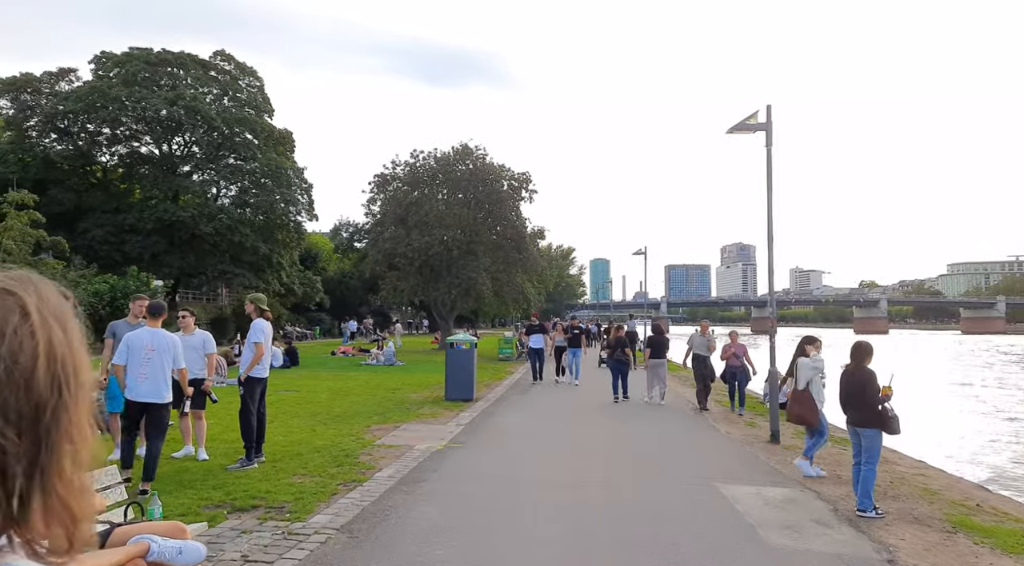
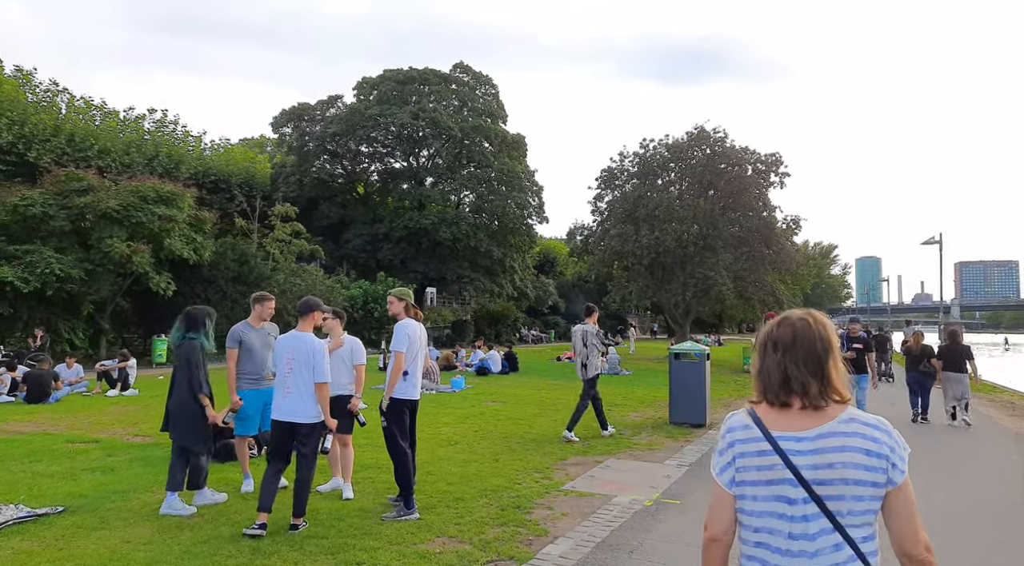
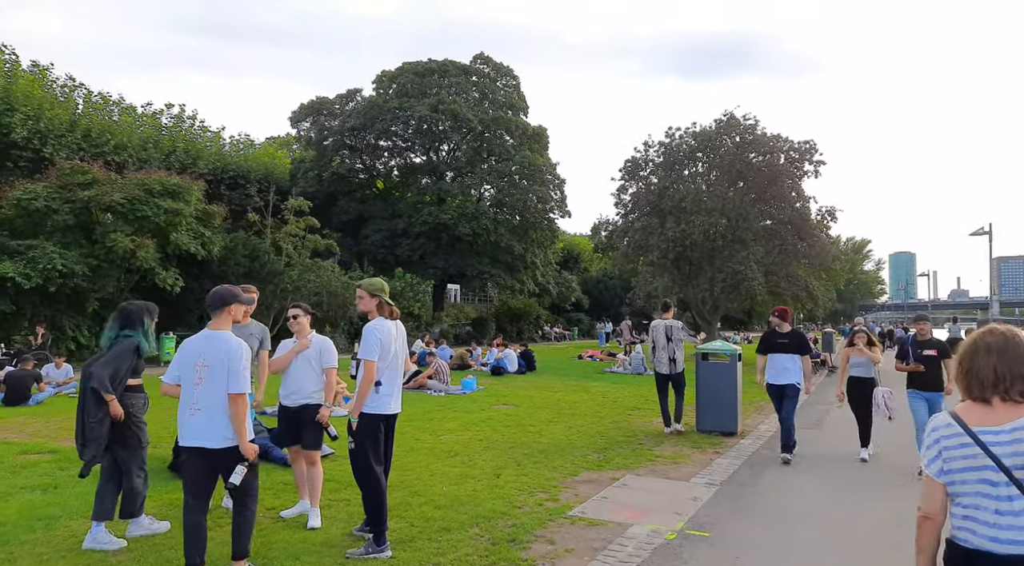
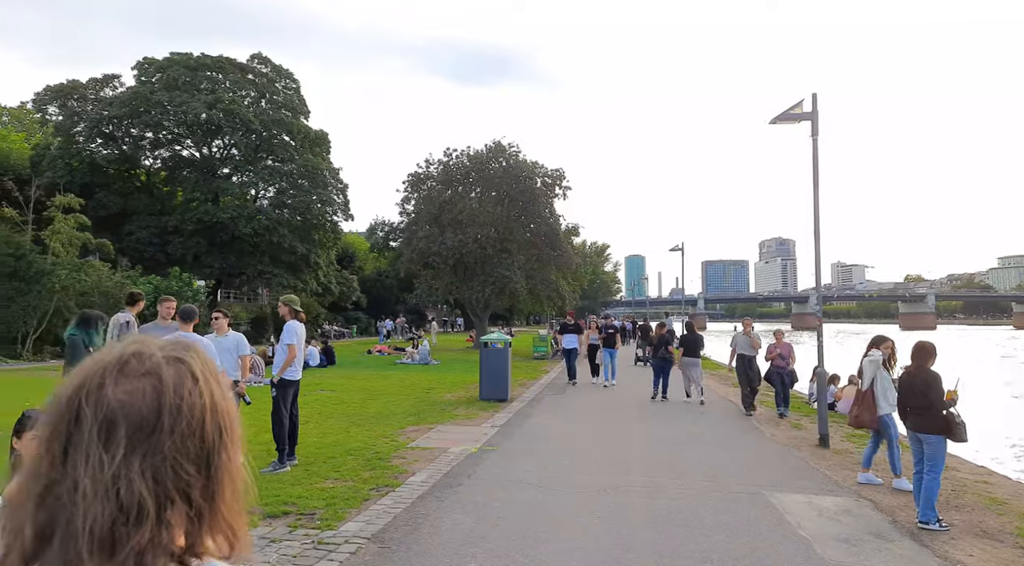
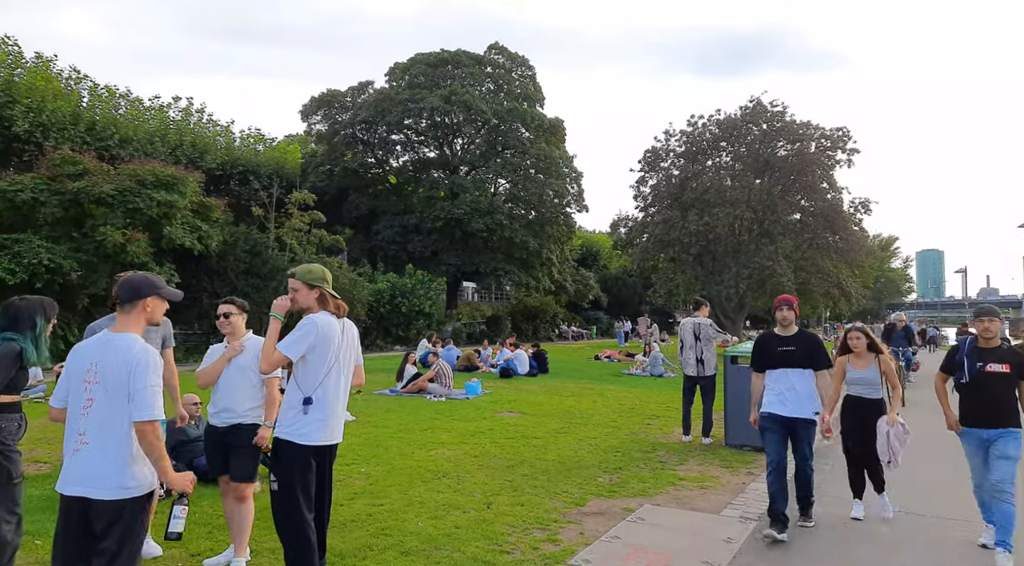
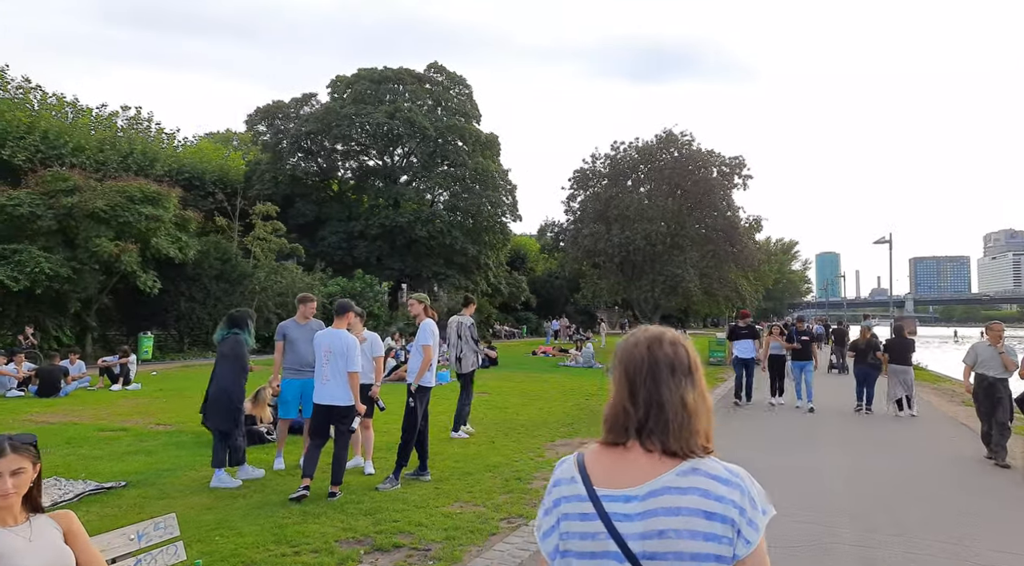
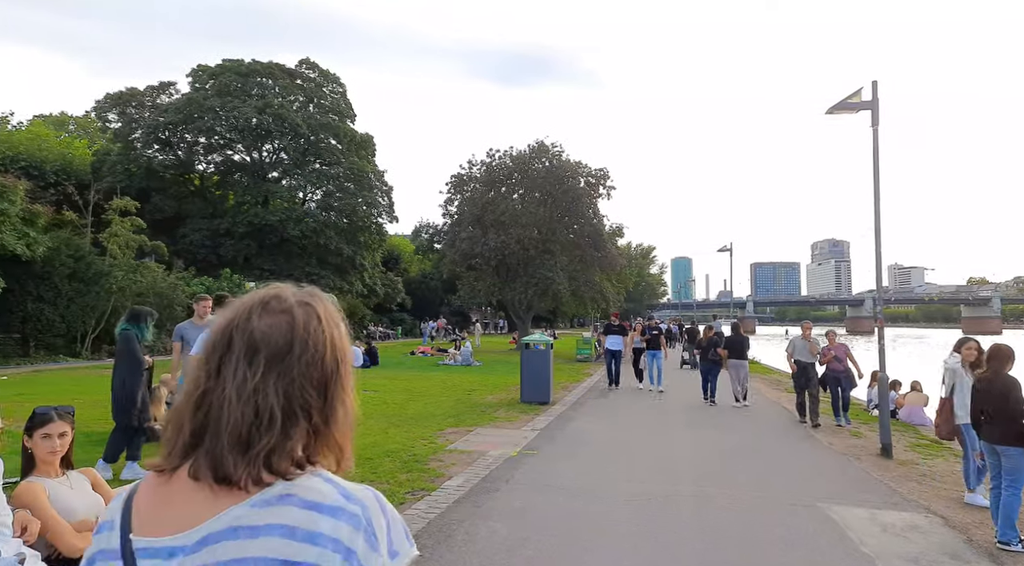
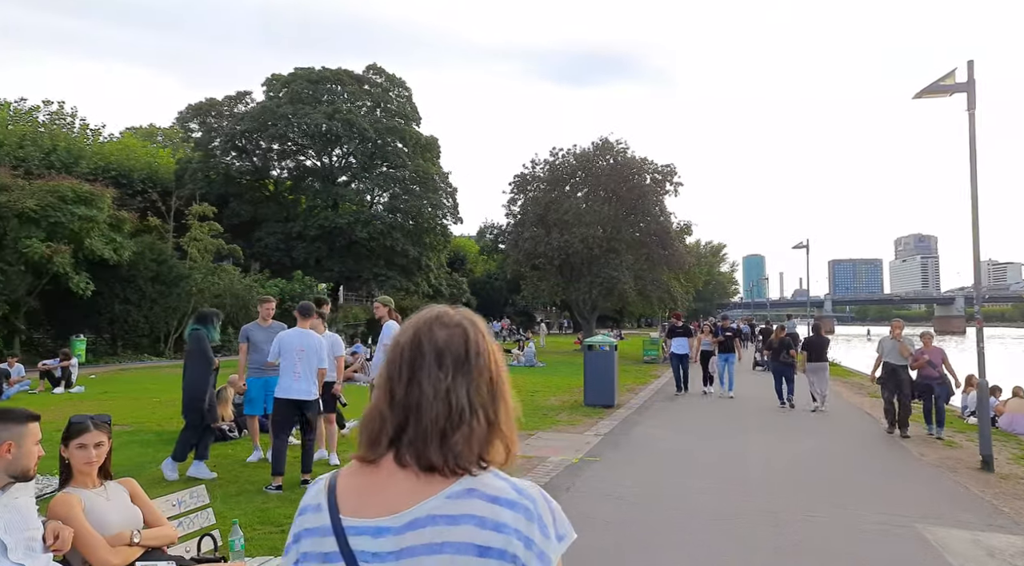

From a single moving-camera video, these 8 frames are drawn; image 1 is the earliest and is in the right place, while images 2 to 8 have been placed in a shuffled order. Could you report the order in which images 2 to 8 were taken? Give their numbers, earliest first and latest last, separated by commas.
4, 7, 8, 6, 2, 3, 5
